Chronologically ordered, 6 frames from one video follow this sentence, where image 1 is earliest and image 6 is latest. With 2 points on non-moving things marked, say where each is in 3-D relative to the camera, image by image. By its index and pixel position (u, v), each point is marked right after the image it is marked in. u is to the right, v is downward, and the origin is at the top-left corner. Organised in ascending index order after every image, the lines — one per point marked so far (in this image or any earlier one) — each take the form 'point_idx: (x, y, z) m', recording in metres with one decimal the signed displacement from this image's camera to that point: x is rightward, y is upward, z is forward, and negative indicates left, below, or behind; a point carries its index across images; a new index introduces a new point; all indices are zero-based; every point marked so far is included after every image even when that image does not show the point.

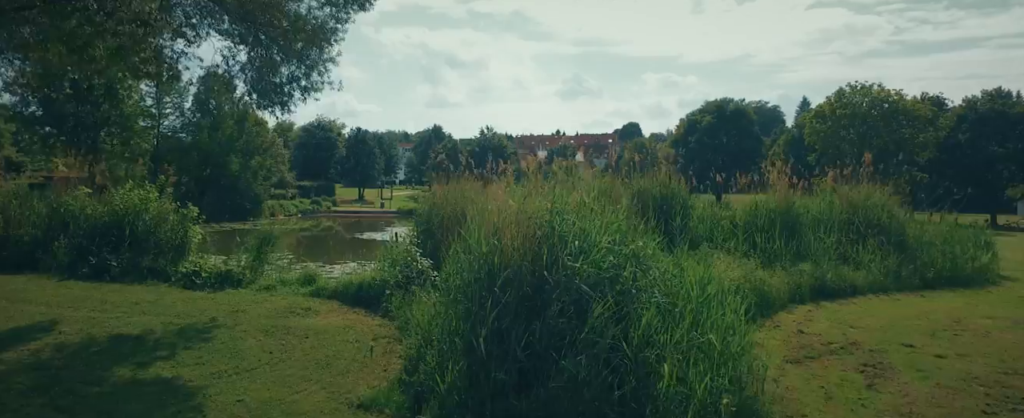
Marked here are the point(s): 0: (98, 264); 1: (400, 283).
0: (-6.7, -0.9, +10.5) m
1: (-1.5, -1.0, +8.5) m
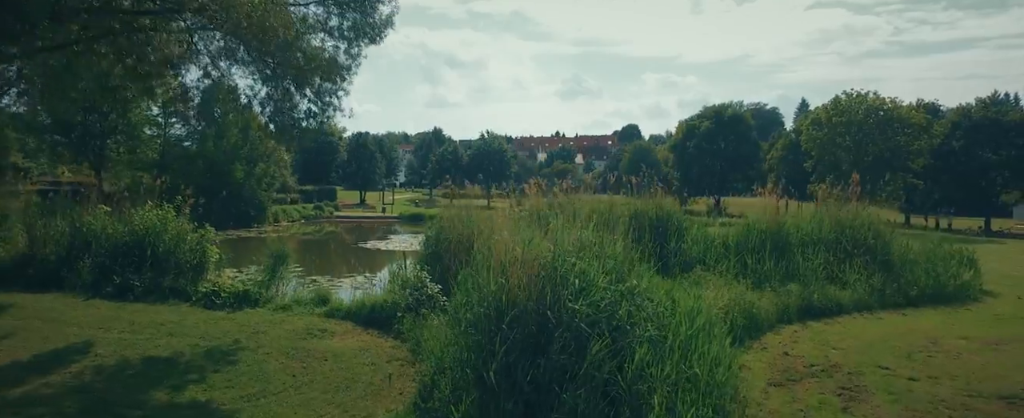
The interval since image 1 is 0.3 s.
0: (-6.7, -1.3, +11.0) m
1: (-1.4, -1.4, +9.0) m
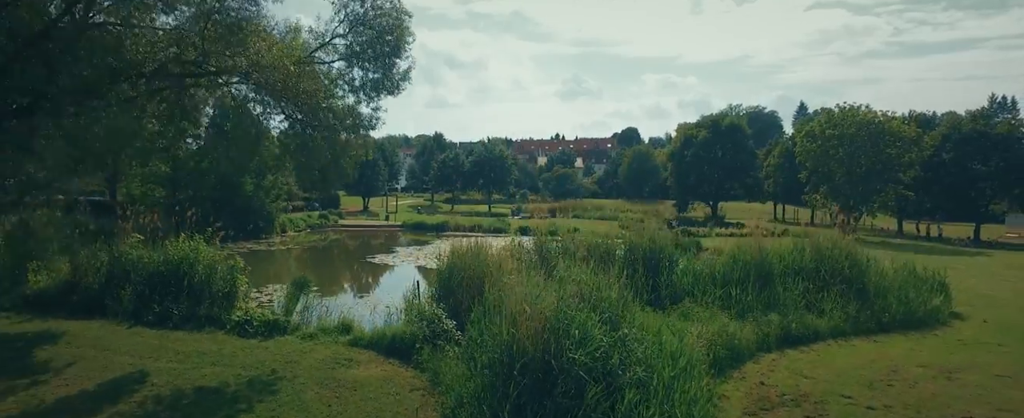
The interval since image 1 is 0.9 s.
0: (-6.6, -1.9, +12.0) m
1: (-1.3, -2.0, +10.0) m
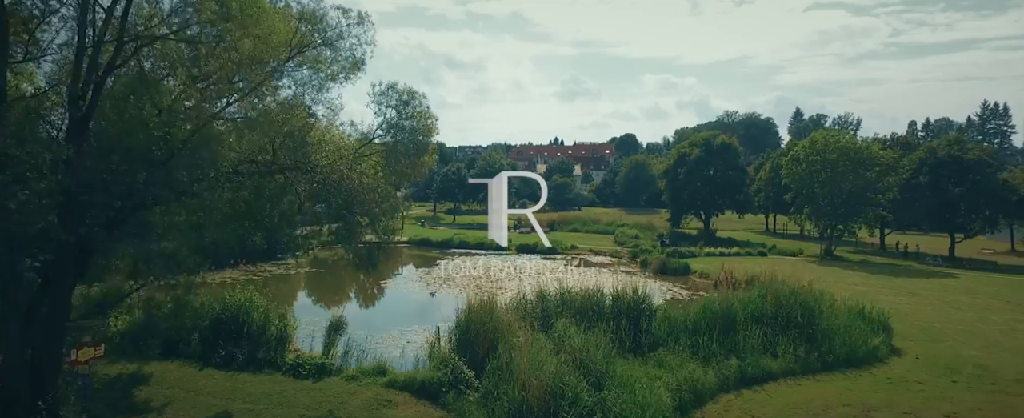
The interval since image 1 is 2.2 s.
0: (-6.4, -3.3, +14.4) m
1: (-1.2, -3.4, +12.4) m
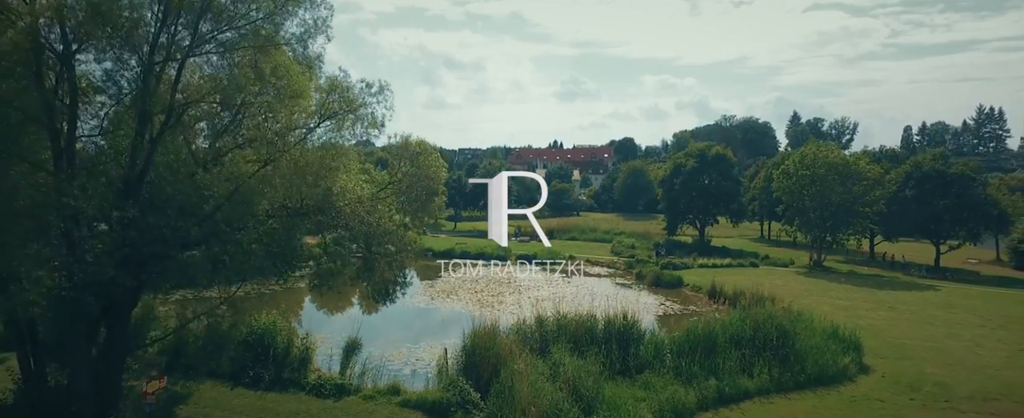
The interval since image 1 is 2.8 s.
0: (-6.4, -4.1, +15.9) m
1: (-1.2, -4.2, +13.9) m
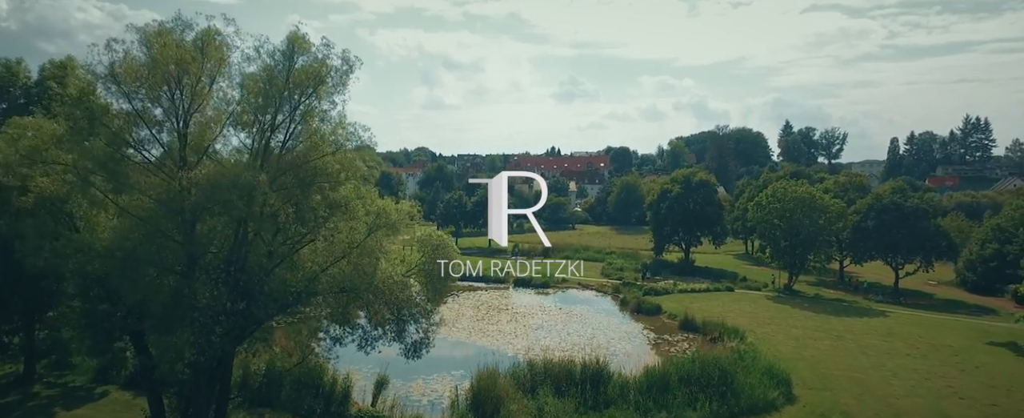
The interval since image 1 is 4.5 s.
0: (-6.5, -6.3, +20.4) m
1: (-1.3, -6.4, +18.4) m
